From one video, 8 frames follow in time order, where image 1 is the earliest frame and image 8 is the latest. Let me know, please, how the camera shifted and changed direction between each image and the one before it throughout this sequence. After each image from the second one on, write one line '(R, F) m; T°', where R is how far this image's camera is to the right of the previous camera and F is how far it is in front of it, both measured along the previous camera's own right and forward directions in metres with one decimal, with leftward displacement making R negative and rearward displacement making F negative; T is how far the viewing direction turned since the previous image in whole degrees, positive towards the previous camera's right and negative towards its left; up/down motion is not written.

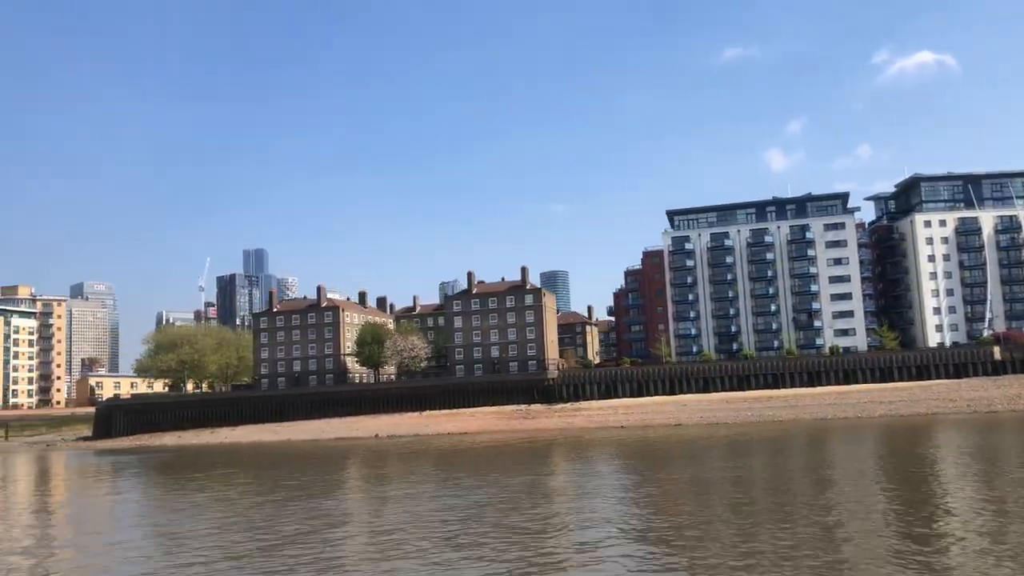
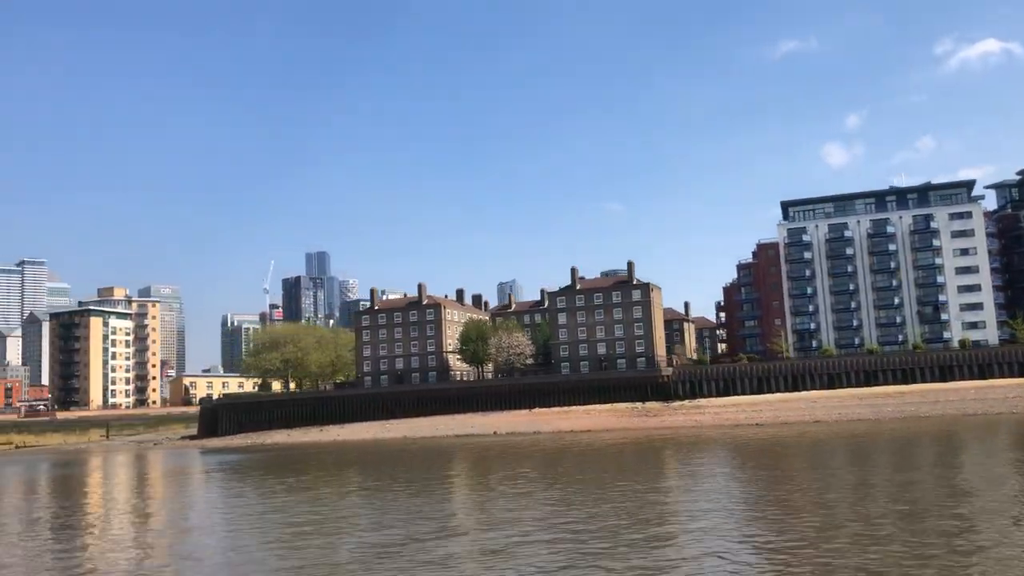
(-4.5, +1.2) m; -3°
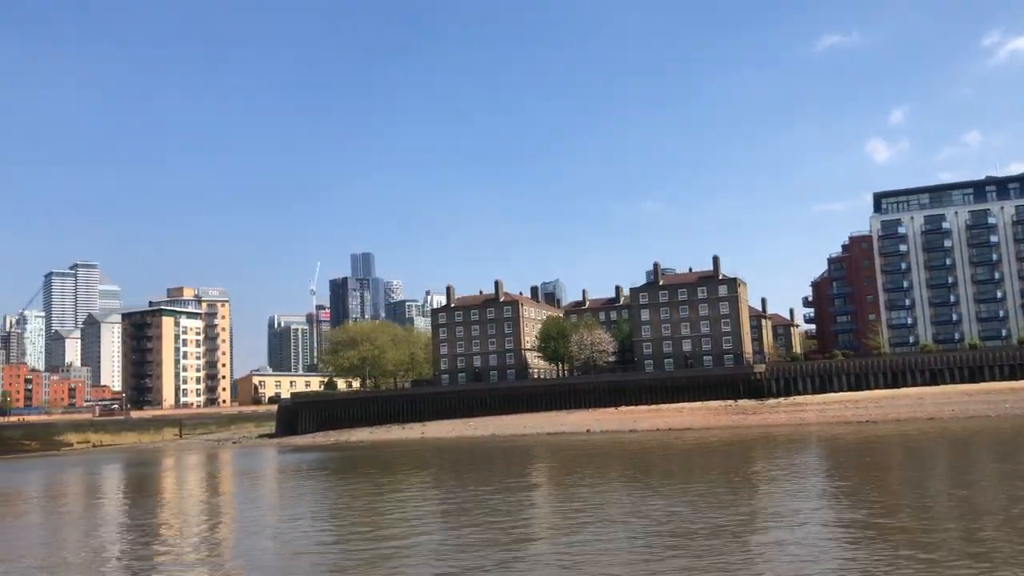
(-3.6, +1.1) m; -2°
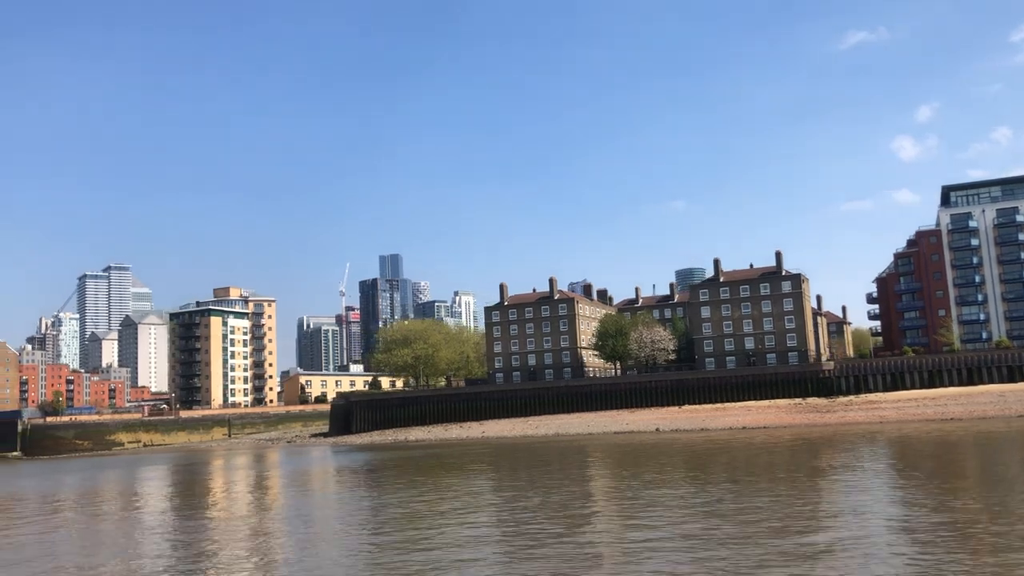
(-2.8, +0.8) m; -1°
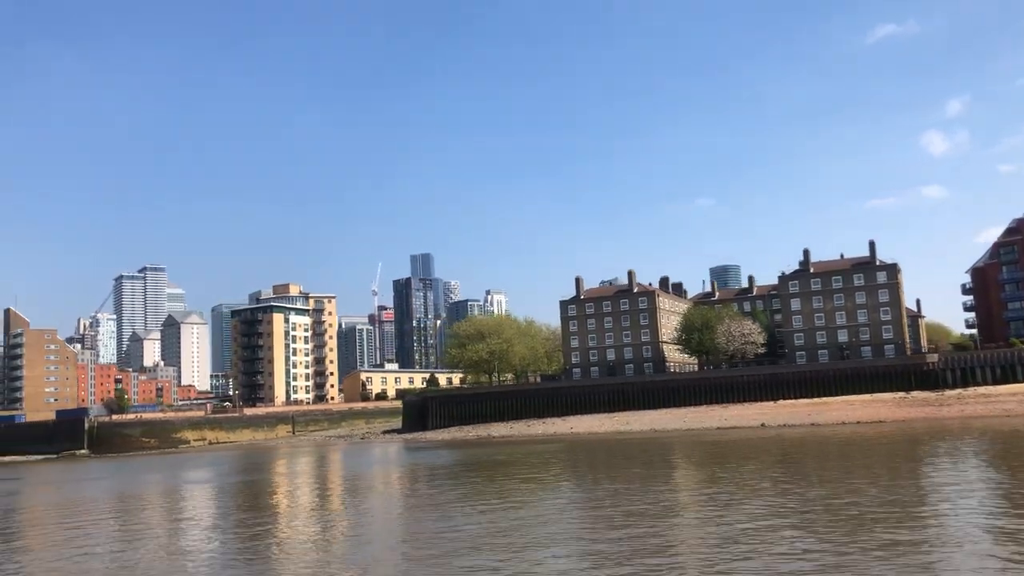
(-4.7, +1.8) m; -2°
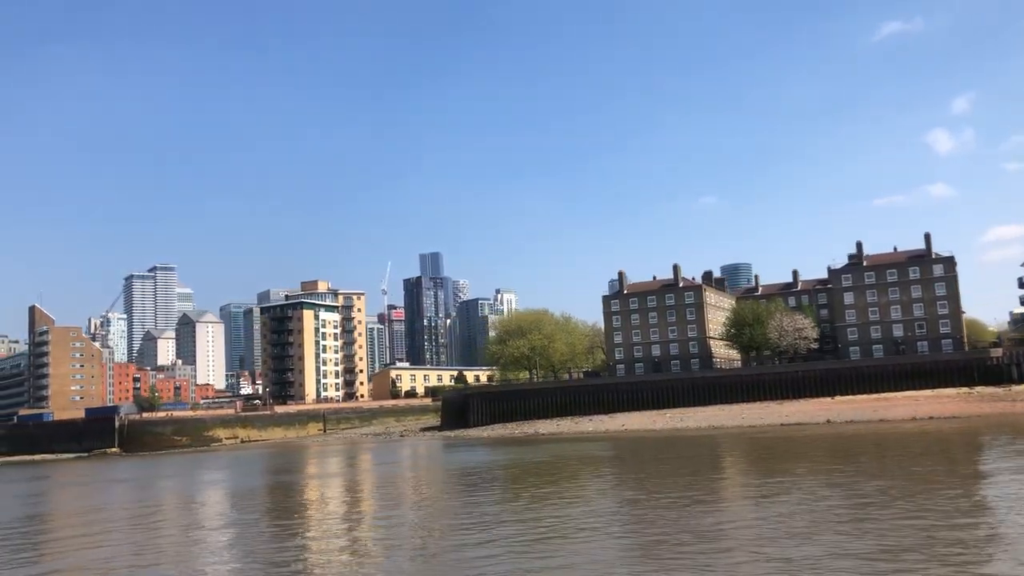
(-3.4, +1.5) m; 0°
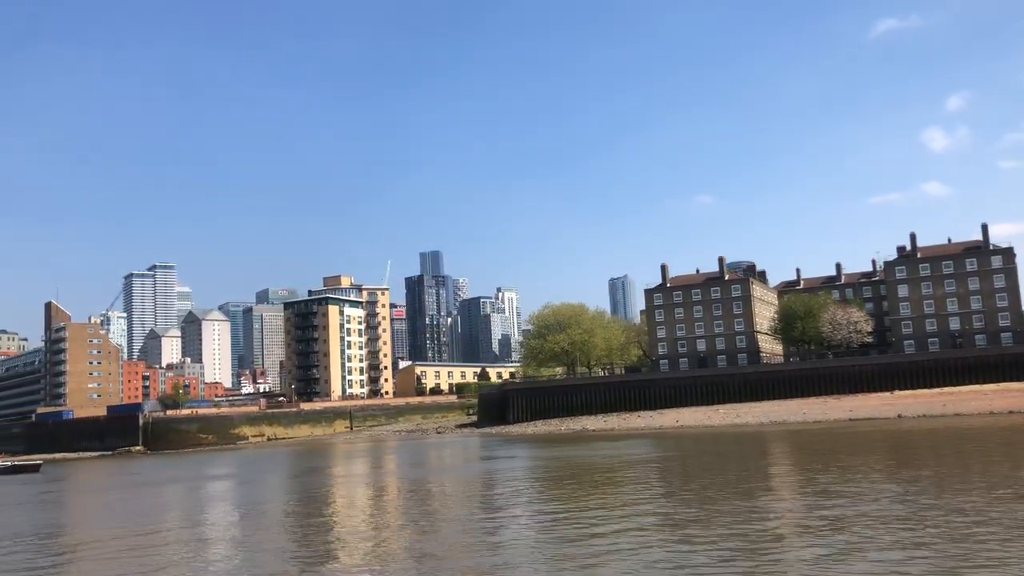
(-3.9, +2.0) m; 0°
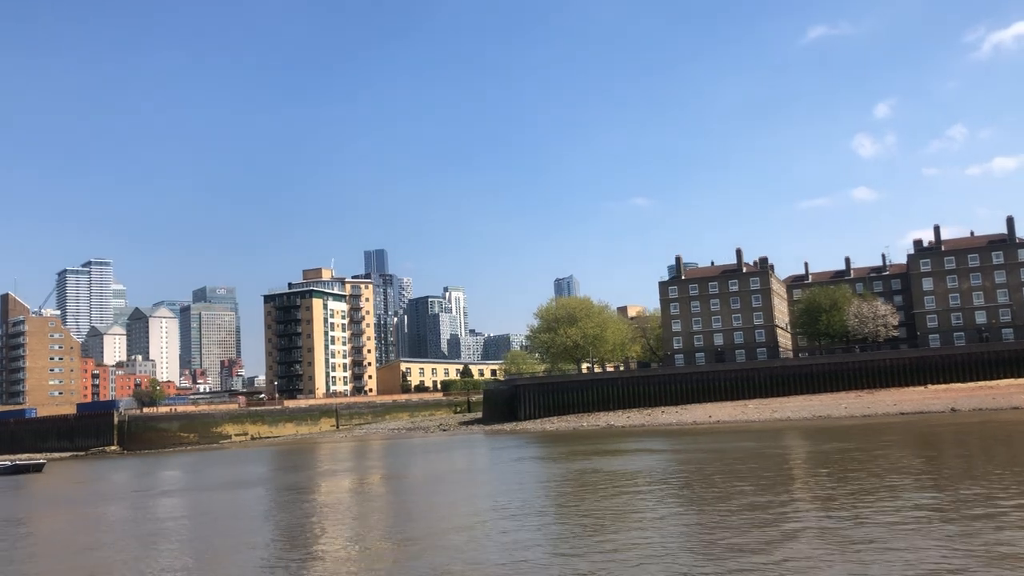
(-6.2, +3.4) m; +4°
